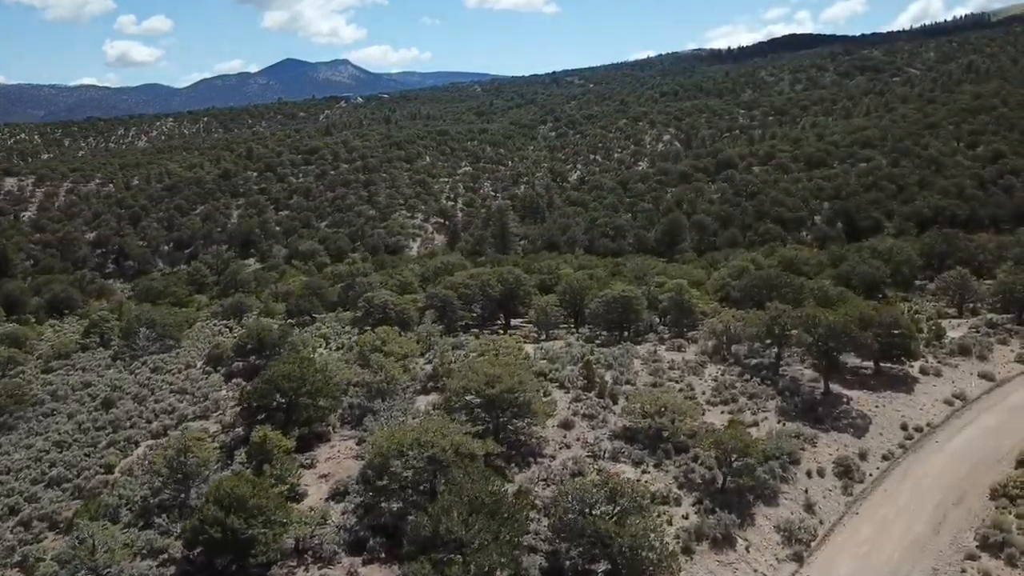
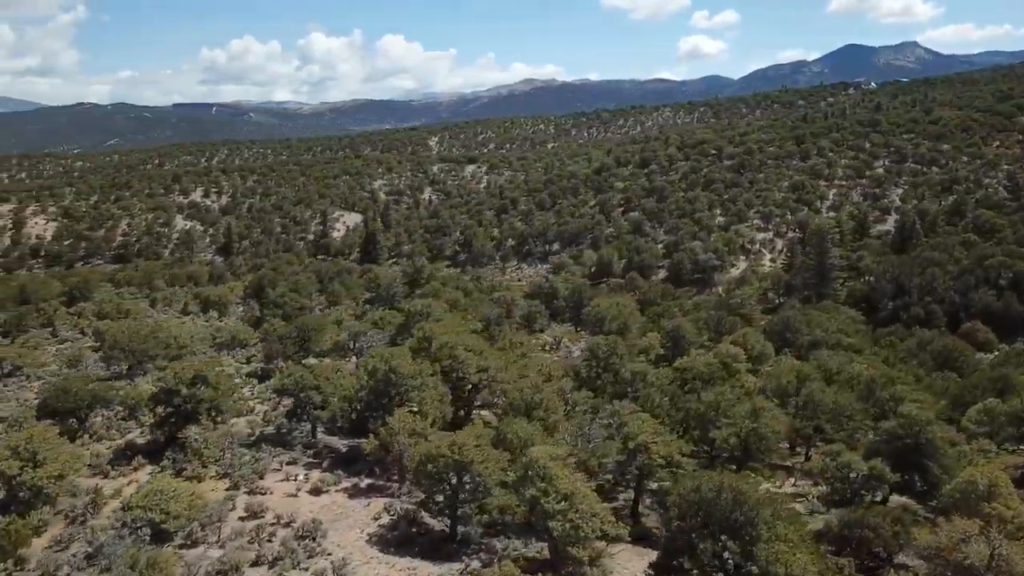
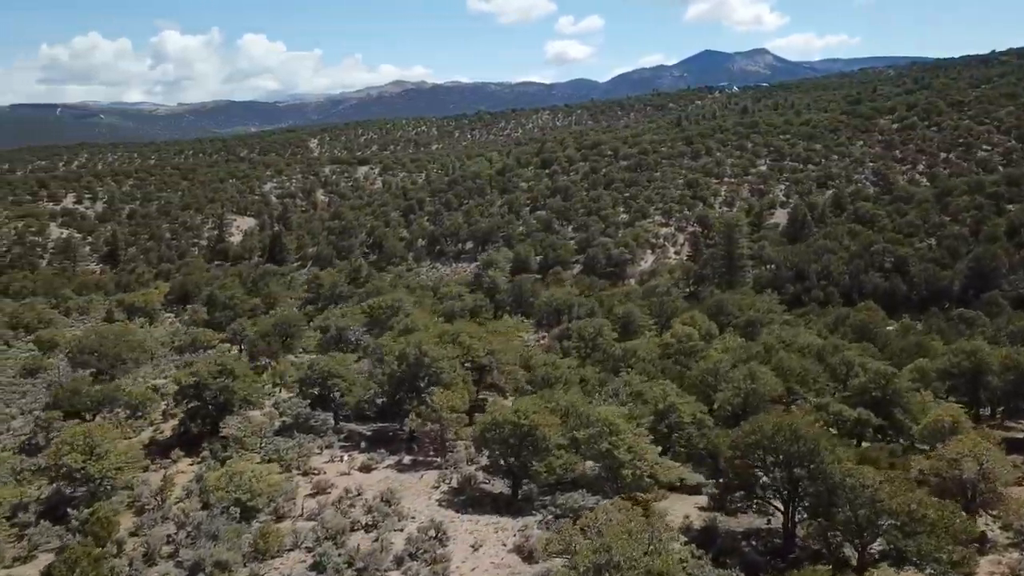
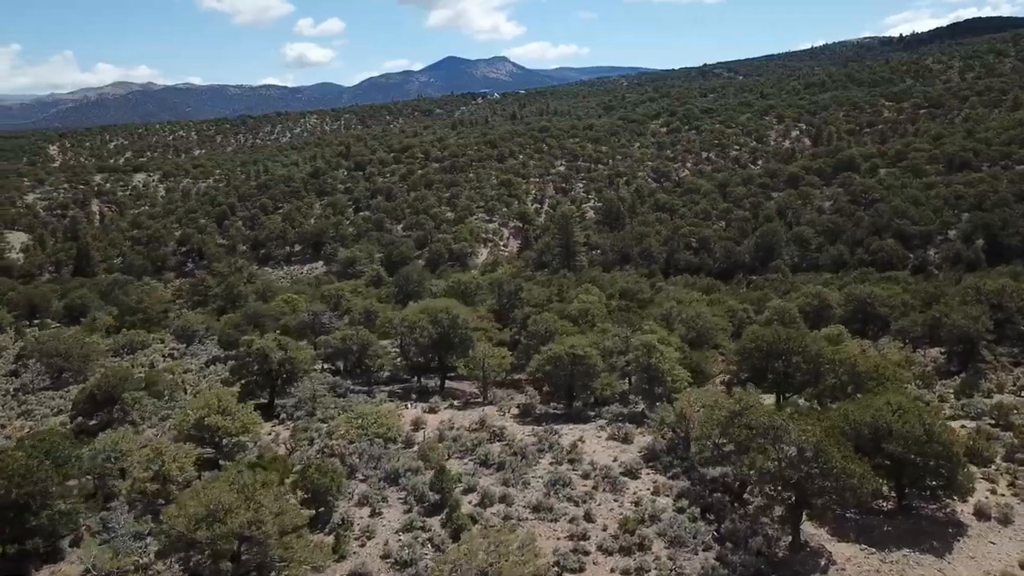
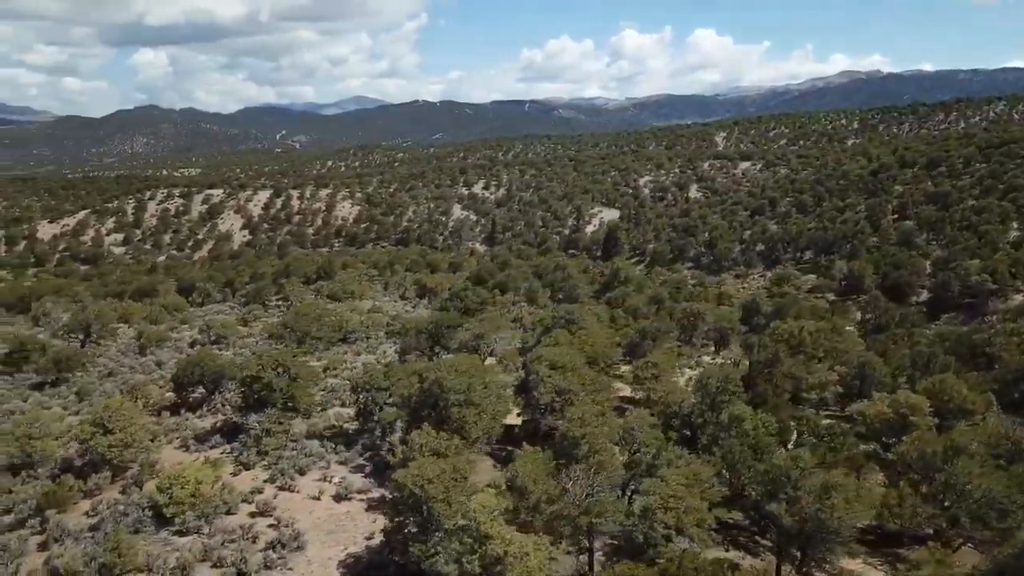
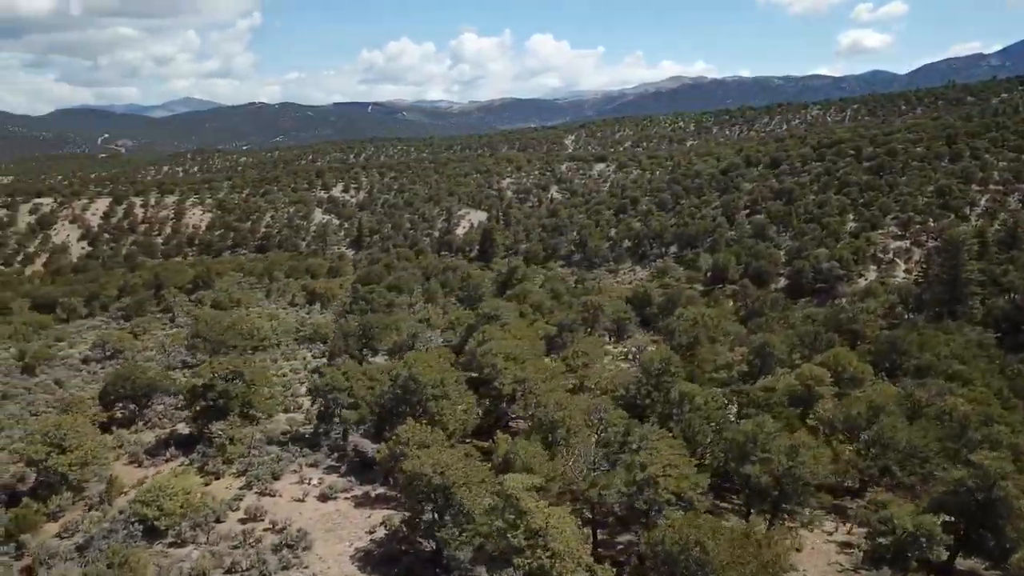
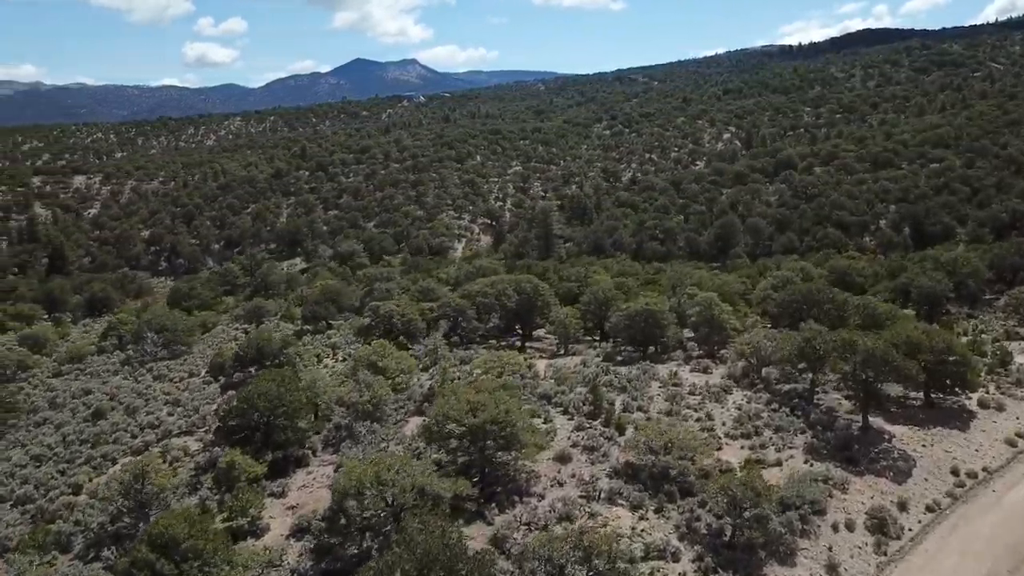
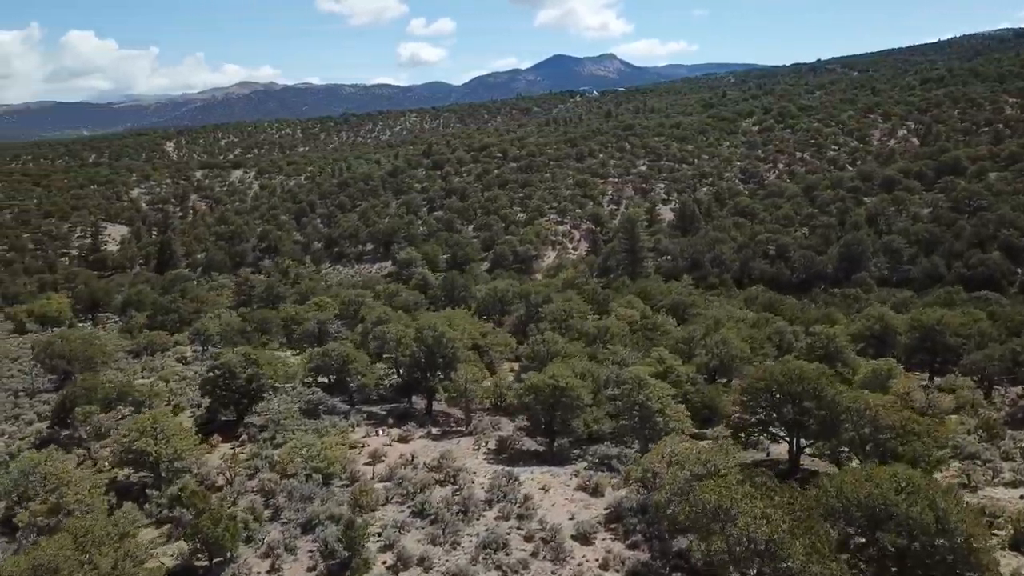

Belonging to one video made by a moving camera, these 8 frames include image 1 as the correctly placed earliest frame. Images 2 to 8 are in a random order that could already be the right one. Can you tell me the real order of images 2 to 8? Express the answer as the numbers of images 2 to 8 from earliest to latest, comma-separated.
7, 4, 8, 3, 2, 6, 5
